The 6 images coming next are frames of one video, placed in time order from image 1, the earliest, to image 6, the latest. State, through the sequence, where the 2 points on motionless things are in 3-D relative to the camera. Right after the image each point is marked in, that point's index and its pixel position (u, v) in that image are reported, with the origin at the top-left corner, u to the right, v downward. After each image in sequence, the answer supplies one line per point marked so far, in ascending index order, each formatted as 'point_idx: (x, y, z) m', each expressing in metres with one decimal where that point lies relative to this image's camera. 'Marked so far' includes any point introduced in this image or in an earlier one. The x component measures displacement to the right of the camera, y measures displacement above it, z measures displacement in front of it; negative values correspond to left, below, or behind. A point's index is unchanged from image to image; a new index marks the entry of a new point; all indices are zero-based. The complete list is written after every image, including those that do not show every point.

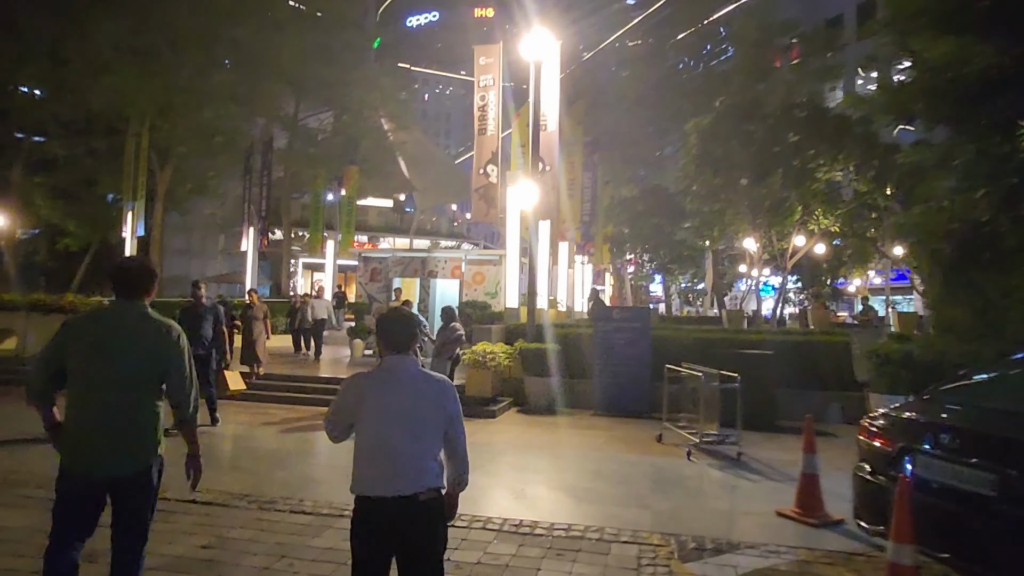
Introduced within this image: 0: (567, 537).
0: (+0.5, -2.1, +6.7) m
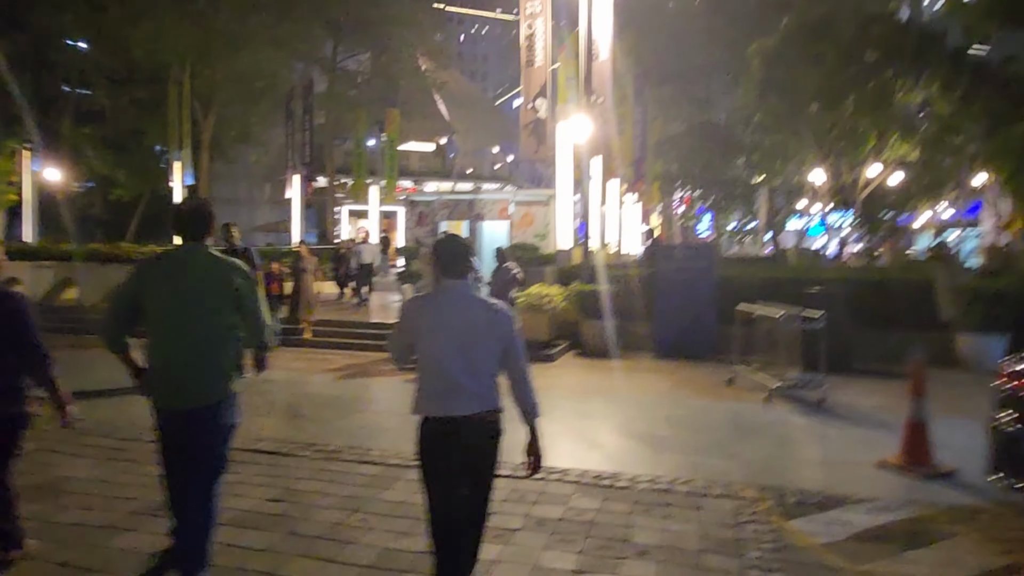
0: (+1.1, -1.6, +6.3) m
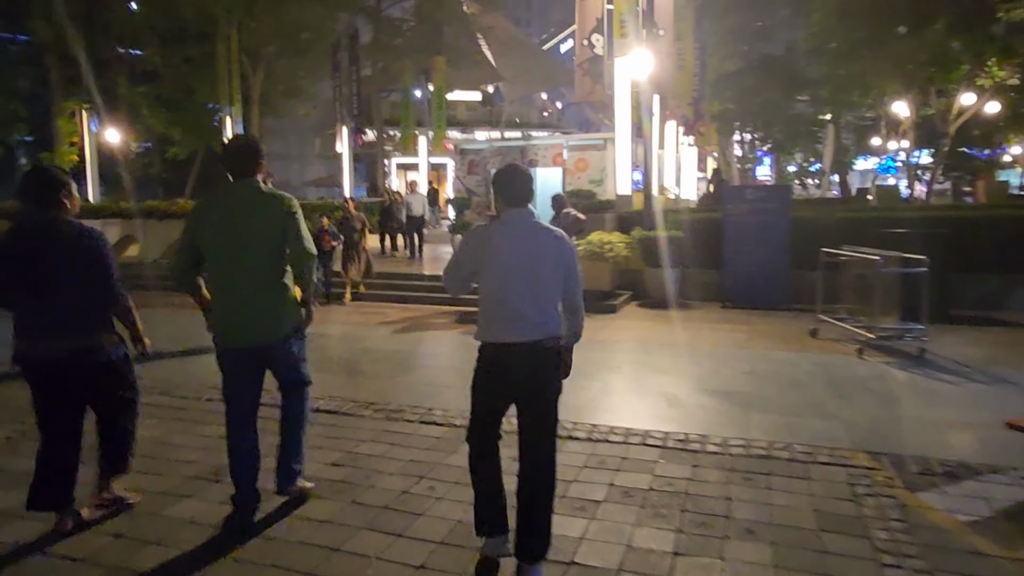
0: (+1.7, -1.2, +5.6) m
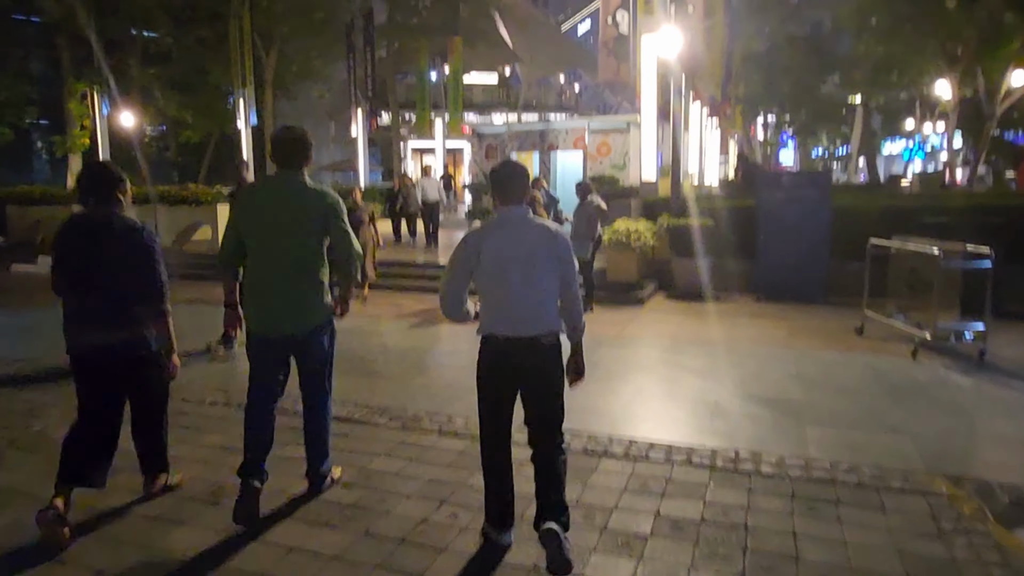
0: (+1.9, -1.2, +5.0) m
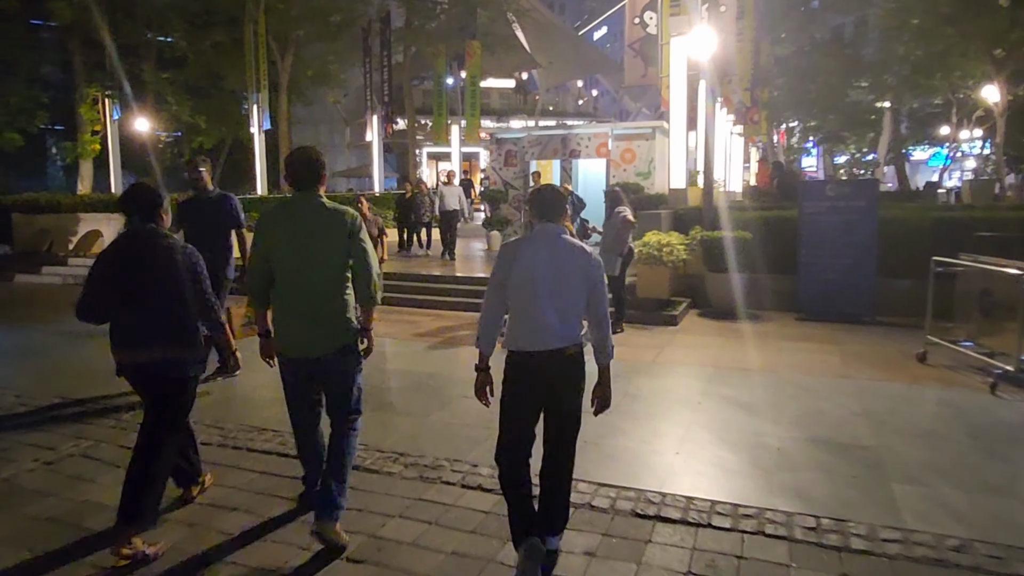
0: (+2.1, -1.4, +4.1) m
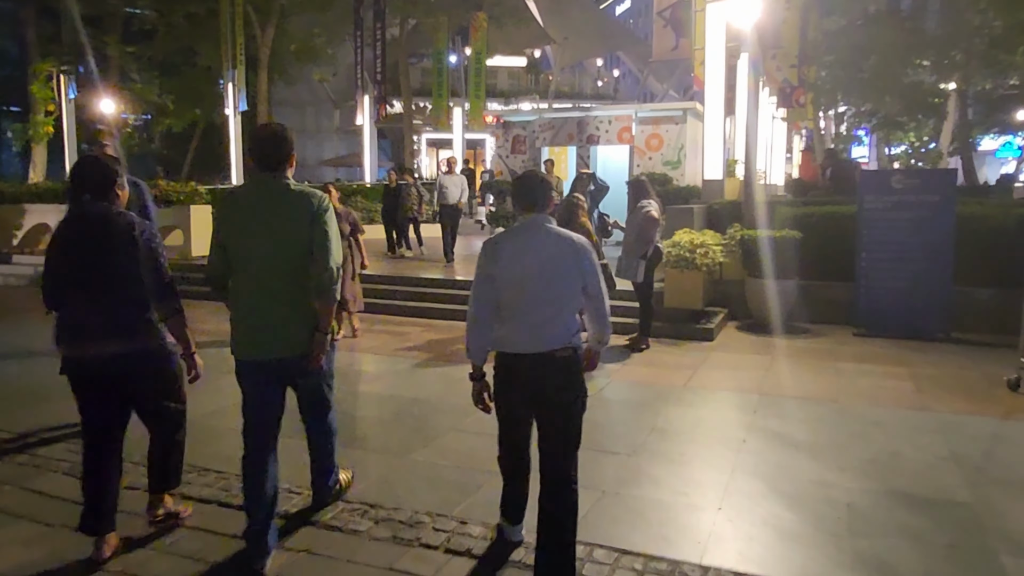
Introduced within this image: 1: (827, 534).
0: (+2.0, -1.5, +2.9) m
1: (+1.7, -1.3, +4.3) m
